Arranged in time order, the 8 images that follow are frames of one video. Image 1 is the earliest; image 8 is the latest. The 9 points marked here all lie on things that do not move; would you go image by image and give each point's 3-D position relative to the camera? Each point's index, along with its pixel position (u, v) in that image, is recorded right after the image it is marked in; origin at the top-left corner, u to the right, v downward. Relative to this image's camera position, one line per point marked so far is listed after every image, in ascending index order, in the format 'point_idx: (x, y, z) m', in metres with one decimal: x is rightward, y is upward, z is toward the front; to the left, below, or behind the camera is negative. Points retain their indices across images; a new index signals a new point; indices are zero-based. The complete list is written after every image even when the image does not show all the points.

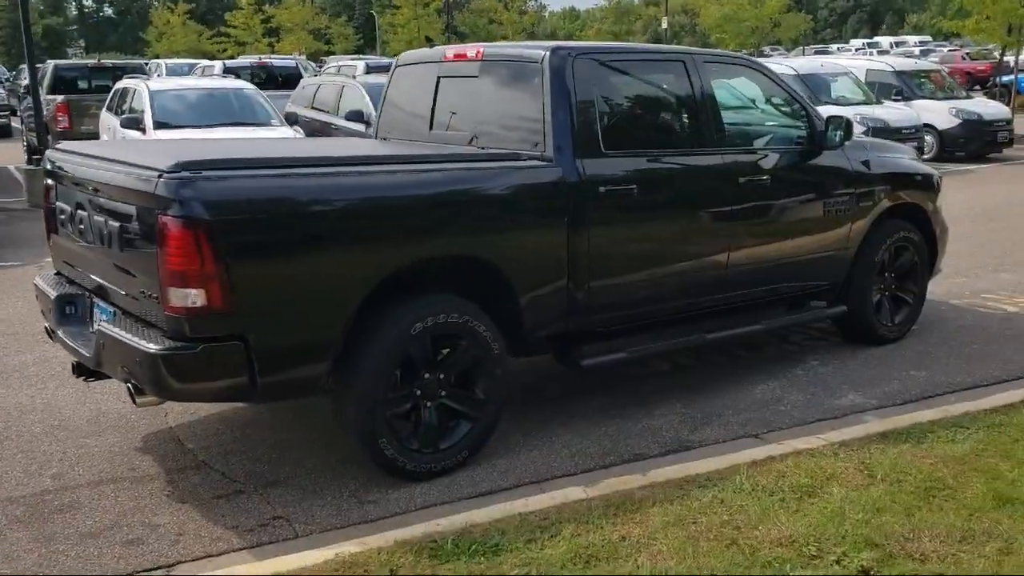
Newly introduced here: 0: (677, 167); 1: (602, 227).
0: (+0.9, +0.7, +5.3) m
1: (+0.5, +0.3, +4.9) m
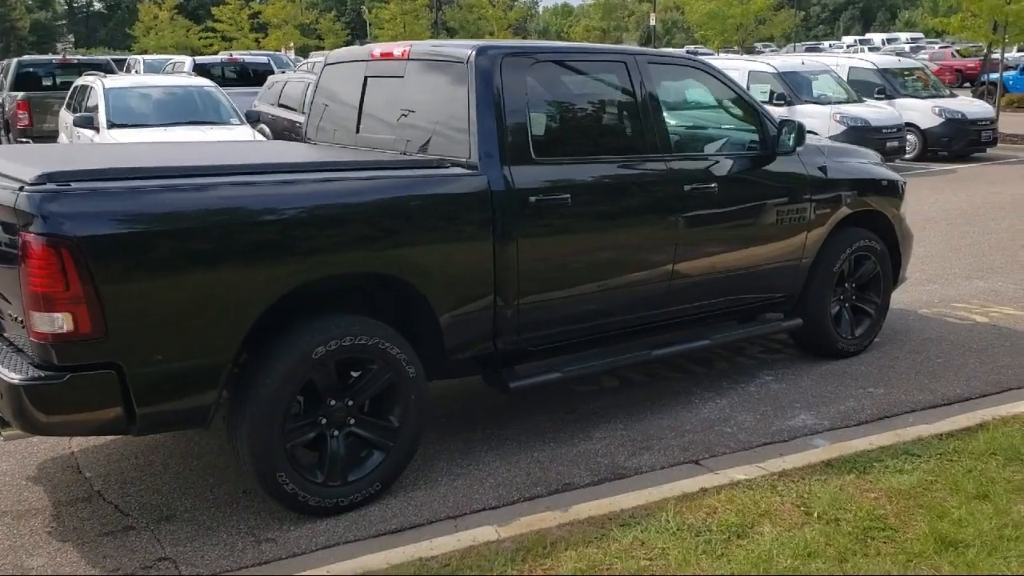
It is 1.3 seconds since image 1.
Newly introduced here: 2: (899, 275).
0: (+0.5, +0.6, +5.0) m
1: (+0.1, +0.2, +4.6) m
2: (+2.7, +0.1, +6.8) m
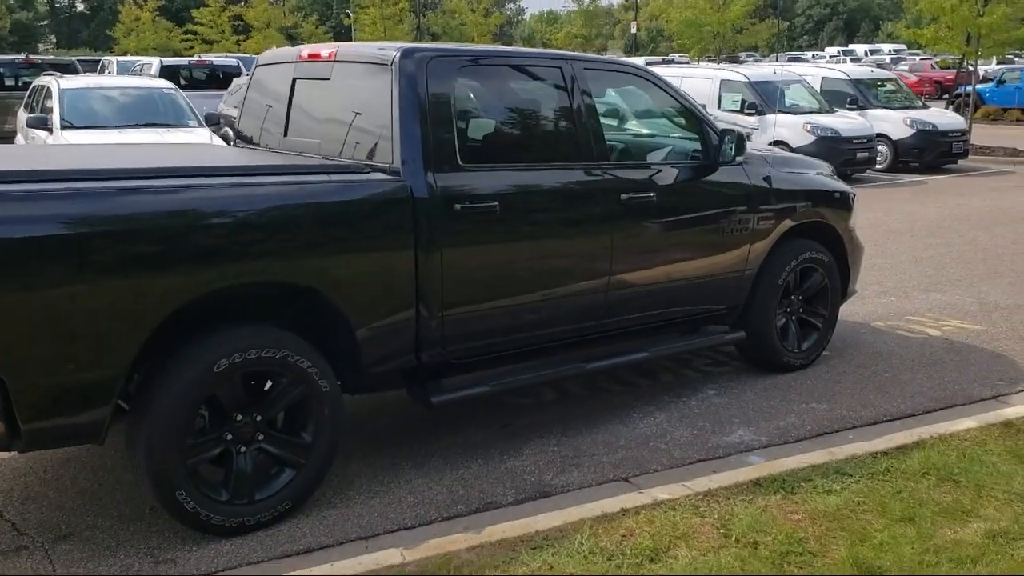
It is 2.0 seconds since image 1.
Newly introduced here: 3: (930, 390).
0: (+0.2, +0.5, +4.9) m
1: (-0.3, +0.2, +4.5) m
2: (+2.3, 0.0, +6.7) m
3: (+2.6, -0.6, +6.0) m
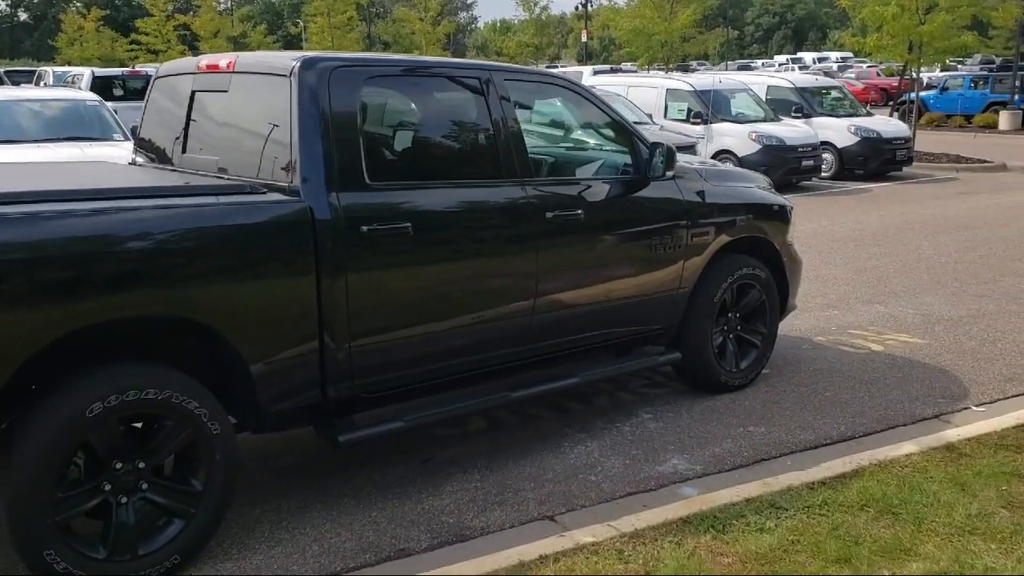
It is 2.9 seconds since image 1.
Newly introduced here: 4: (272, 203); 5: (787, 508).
0: (-0.2, +0.4, +4.6) m
1: (-0.6, +0.1, +4.2) m
2: (+1.9, -0.1, +6.5) m
3: (+2.1, -0.7, +5.8) m
4: (-1.0, +0.3, +3.9) m
5: (+1.2, -0.9, +4.1) m
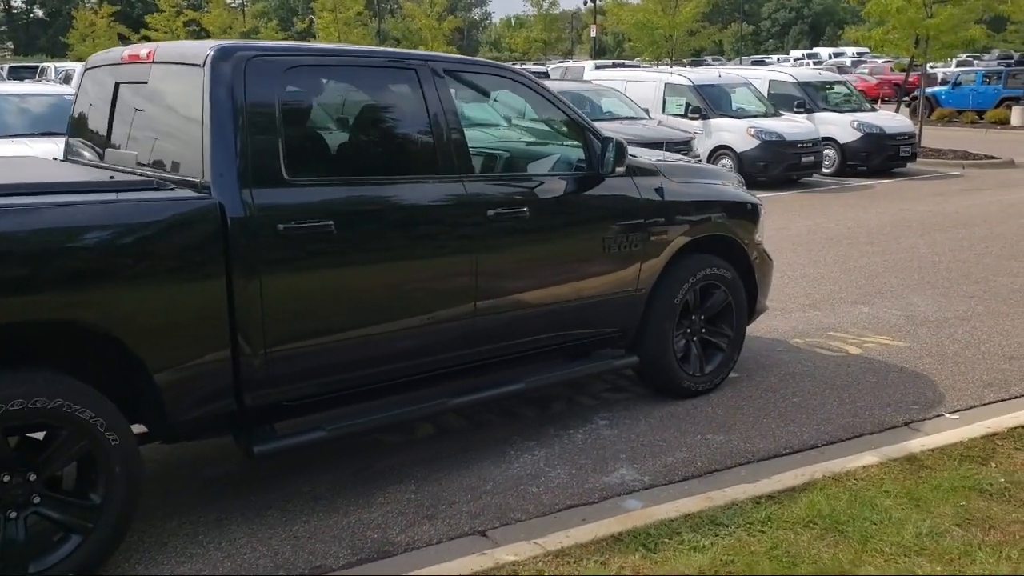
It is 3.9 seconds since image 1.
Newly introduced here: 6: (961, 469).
0: (-0.5, +0.4, +4.4) m
1: (-0.9, 0.0, +4.0) m
2: (+1.6, -0.1, +6.2) m
3: (+1.9, -0.7, +5.5) m
4: (-1.3, +0.3, +3.7) m
5: (+0.9, -0.9, +3.9) m
6: (+2.1, -0.8, +4.5) m
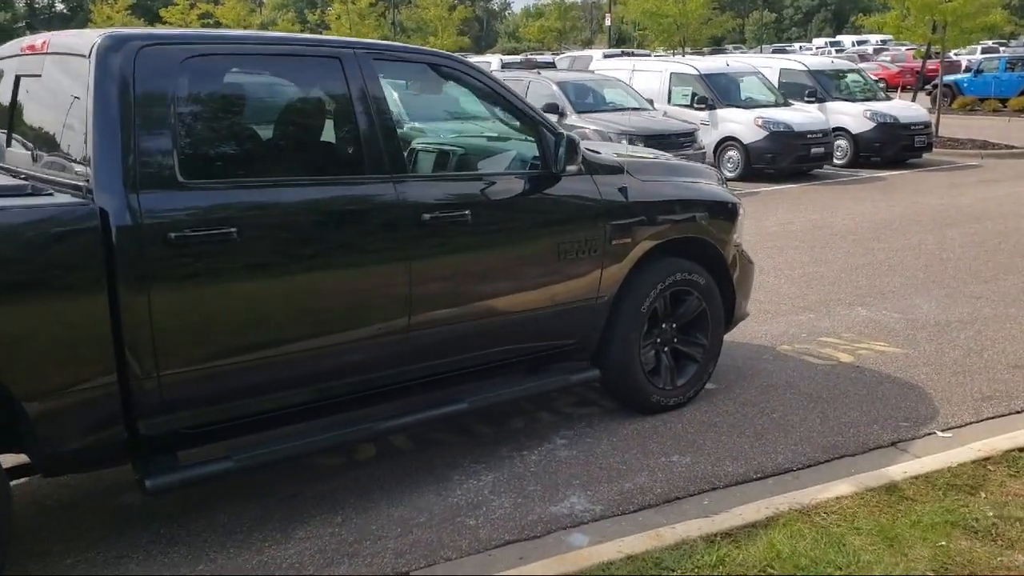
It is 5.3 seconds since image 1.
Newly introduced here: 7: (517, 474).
0: (-0.8, +0.4, +4.0) m
1: (-1.2, 0.0, +3.6) m
2: (+1.3, -0.1, +5.8) m
3: (+1.6, -0.8, +5.1) m
4: (-1.6, +0.3, +3.3) m
5: (+0.6, -1.0, +3.4) m
6: (+1.8, -0.9, +4.0) m
7: (0.0, -0.9, +4.6) m
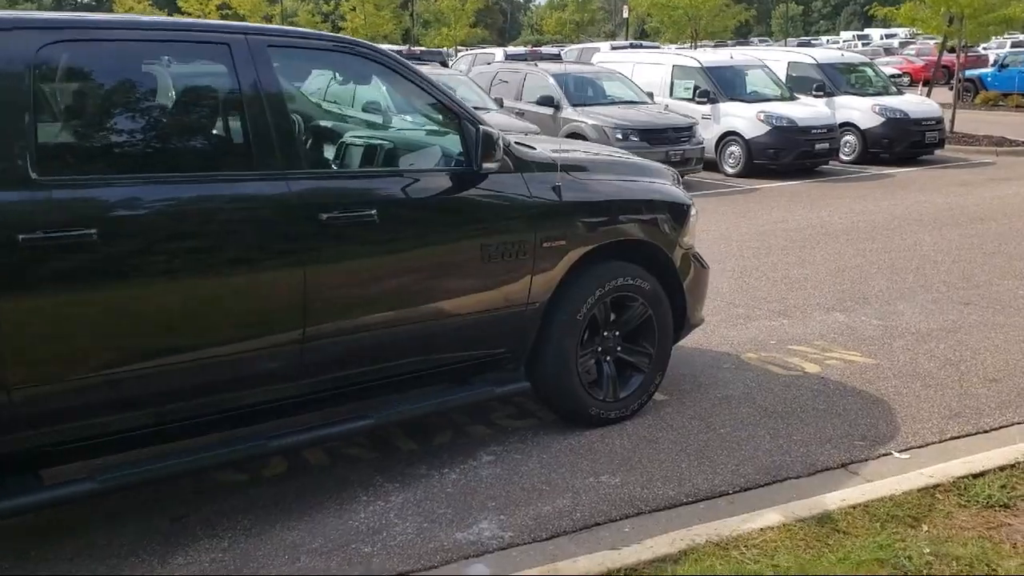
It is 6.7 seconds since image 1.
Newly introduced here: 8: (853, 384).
0: (-1.2, +0.3, +3.7) m
1: (-1.6, 0.0, +3.3) m
2: (+1.0, -0.2, +5.4) m
3: (+1.2, -0.8, +4.7) m
4: (-2.0, +0.3, +3.1) m
5: (+0.2, -1.0, +3.1) m
6: (+1.4, -0.9, +3.7) m
7: (-0.4, -0.9, +4.3) m
8: (+2.1, -0.6, +5.8) m
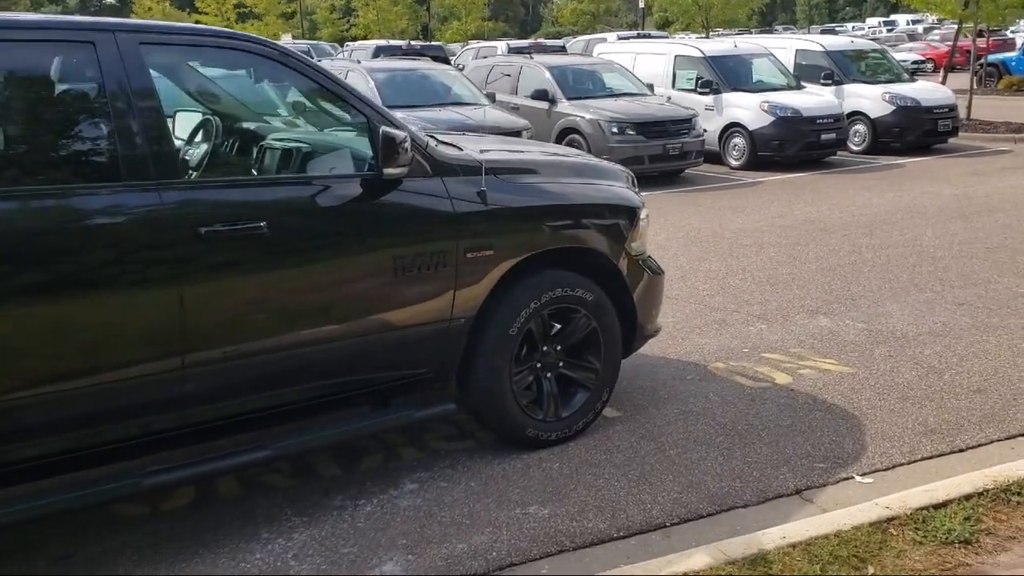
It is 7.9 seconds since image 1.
0: (-1.6, +0.2, +3.3) m
1: (-2.0, -0.1, +3.0) m
2: (+0.7, -0.2, +5.1) m
3: (+0.9, -0.9, +4.3) m
4: (-2.4, +0.2, +2.8) m
5: (-0.2, -1.1, +2.8) m
6: (+1.0, -1.0, +3.3) m
7: (-0.7, -1.0, +3.9) m
8: (+1.8, -0.6, +5.4) m
